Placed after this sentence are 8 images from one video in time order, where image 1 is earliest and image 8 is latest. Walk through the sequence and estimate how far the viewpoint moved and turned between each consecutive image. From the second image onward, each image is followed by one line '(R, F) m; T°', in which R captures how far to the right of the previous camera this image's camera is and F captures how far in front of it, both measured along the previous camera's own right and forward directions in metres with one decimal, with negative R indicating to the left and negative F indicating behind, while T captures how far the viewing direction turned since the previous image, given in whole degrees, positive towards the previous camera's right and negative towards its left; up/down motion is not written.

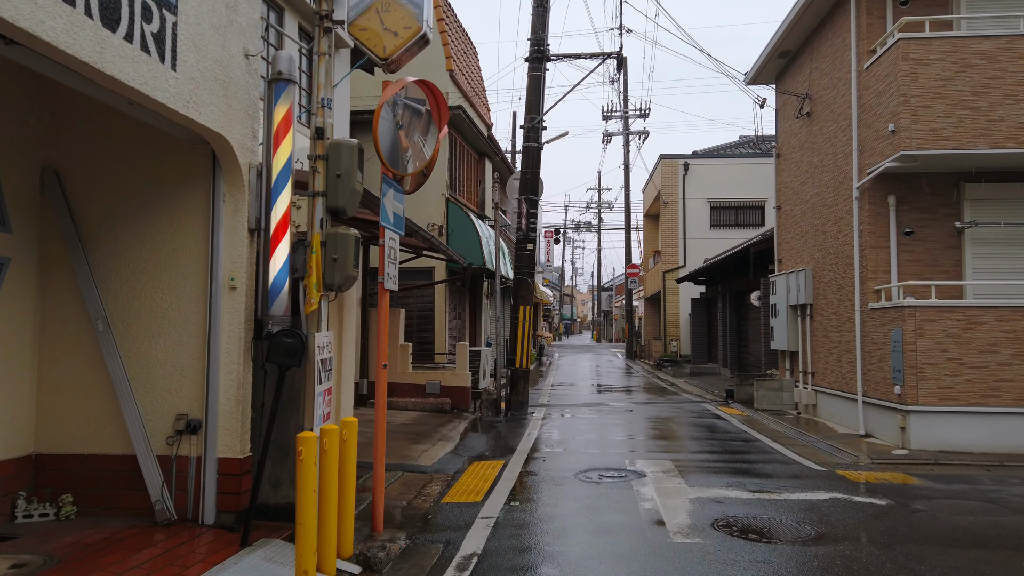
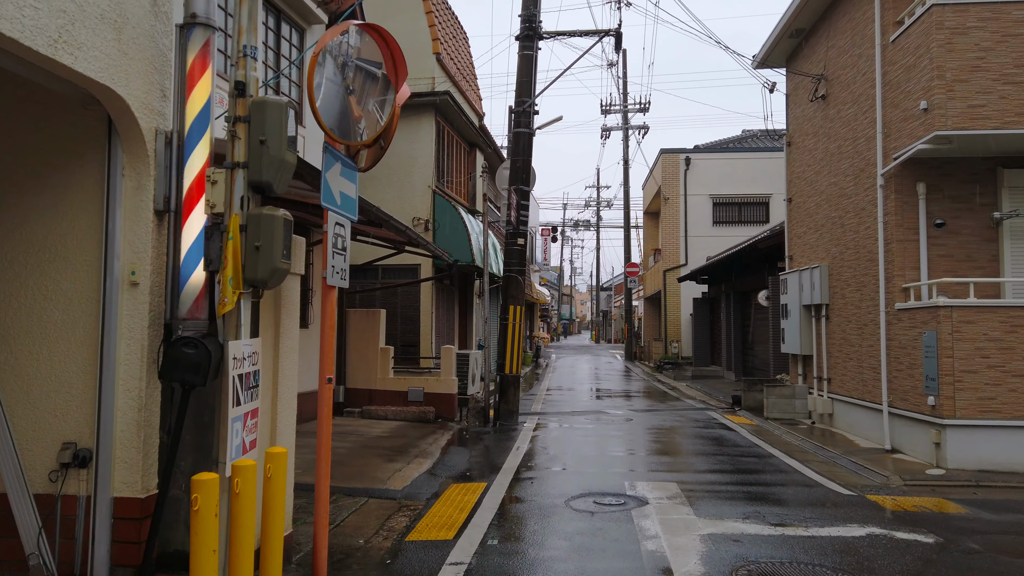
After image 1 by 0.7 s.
(+0.2, +1.2) m; 0°
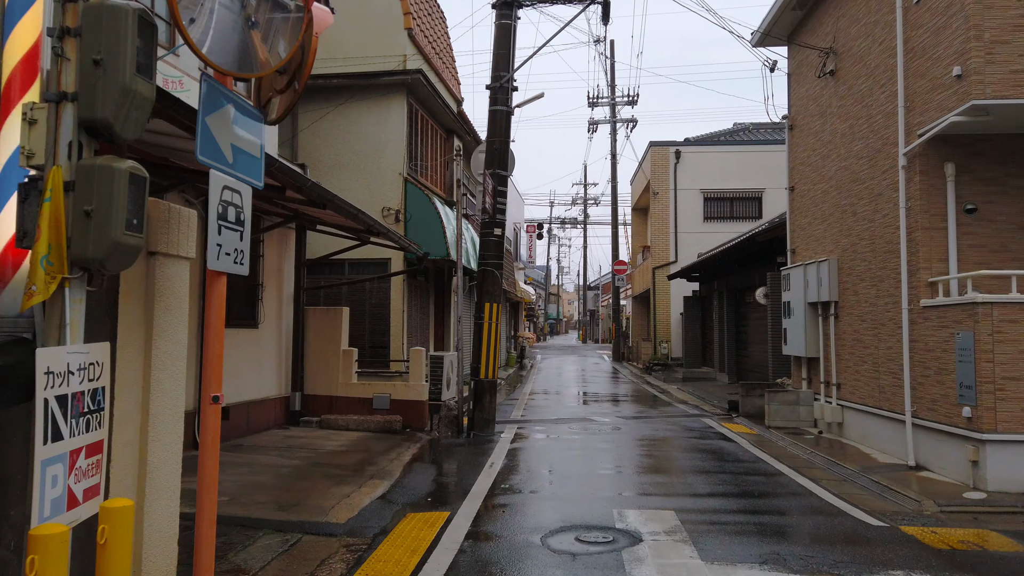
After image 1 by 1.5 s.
(+0.2, +1.3) m; +1°
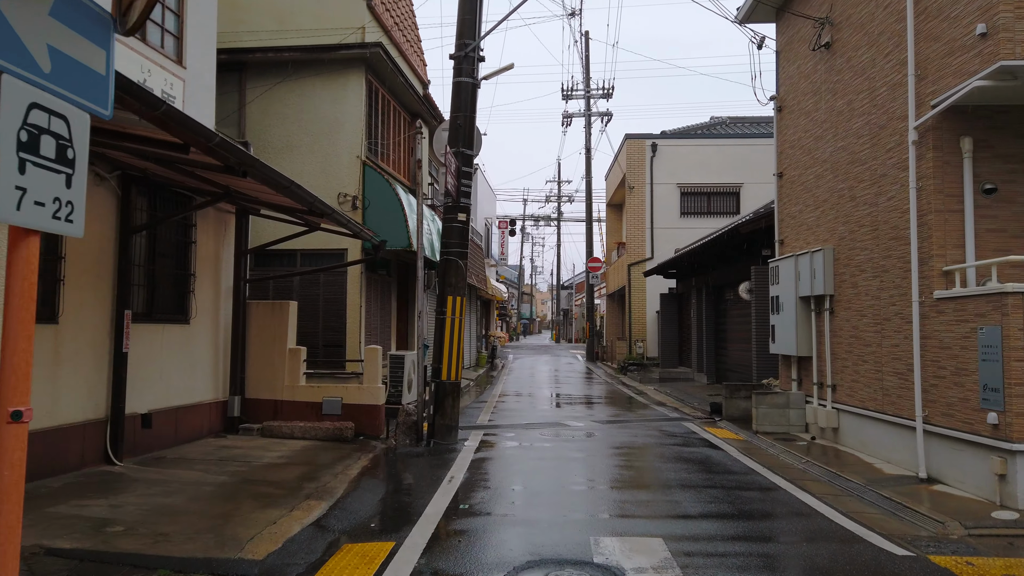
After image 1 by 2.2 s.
(+0.1, +1.1) m; +2°
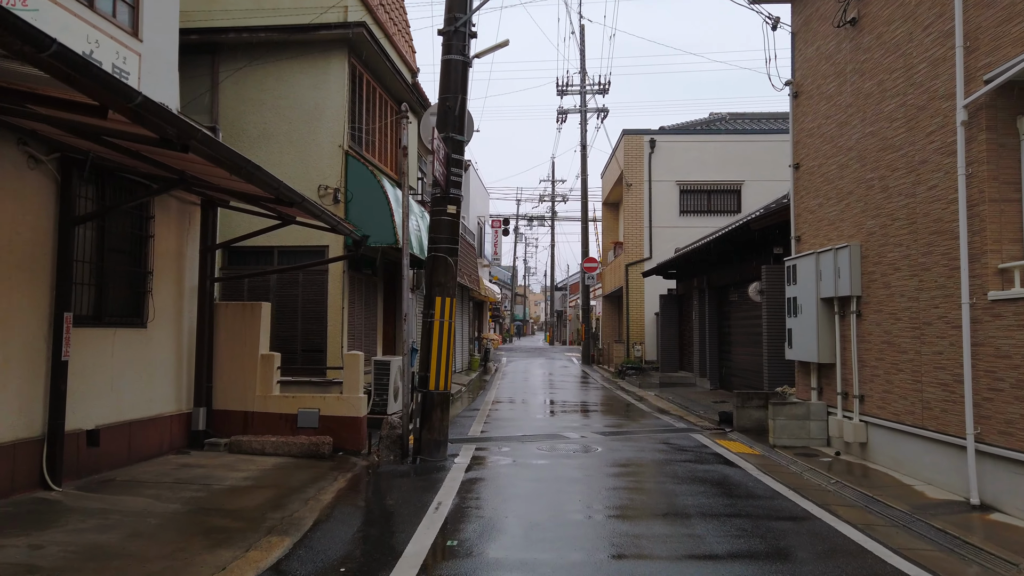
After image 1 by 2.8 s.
(0.0, +1.0) m; +1°
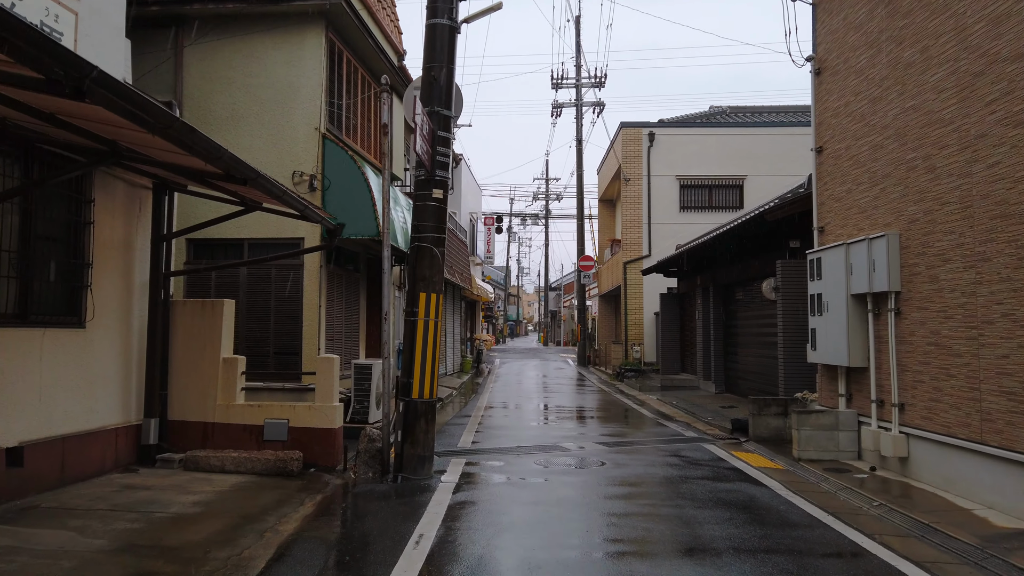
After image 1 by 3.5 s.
(0.0, +1.1) m; +1°
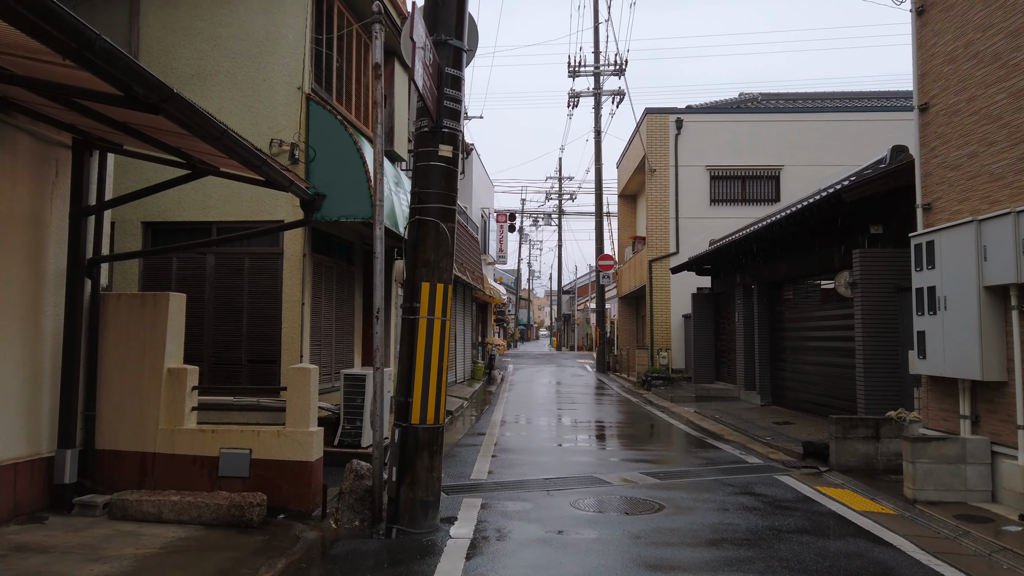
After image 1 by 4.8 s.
(-0.2, +2.1) m; -1°
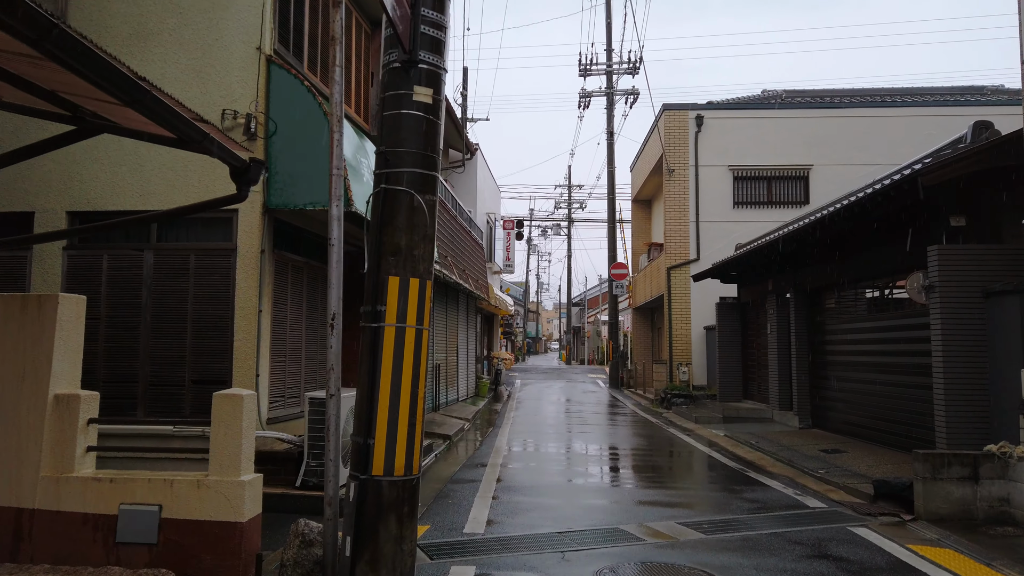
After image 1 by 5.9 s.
(0.0, +1.8) m; -1°
